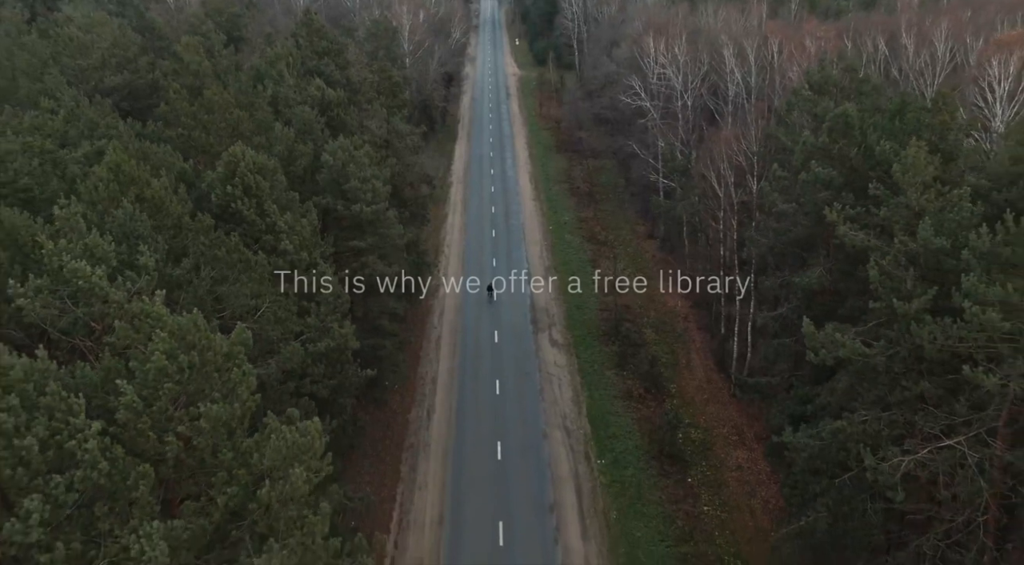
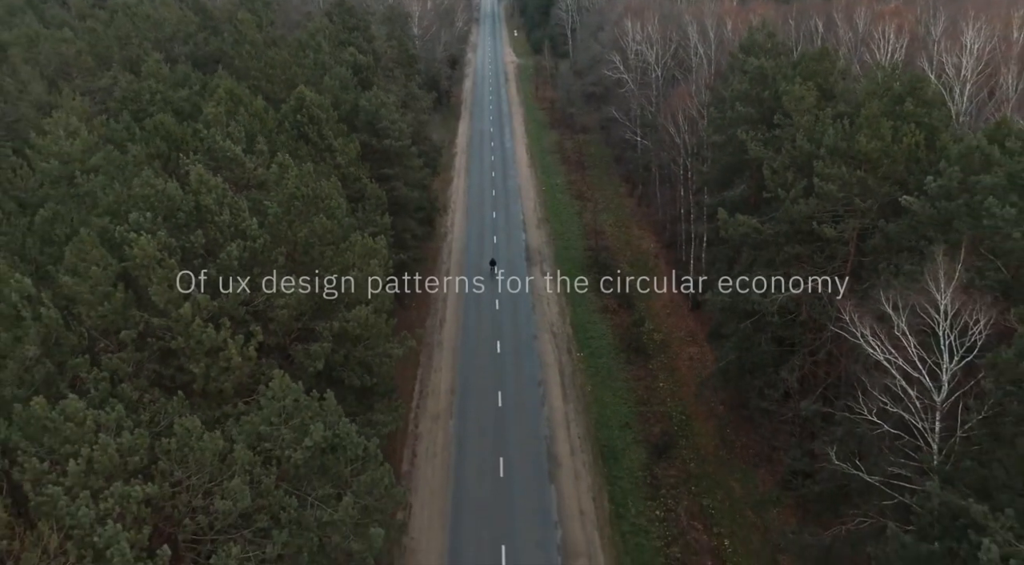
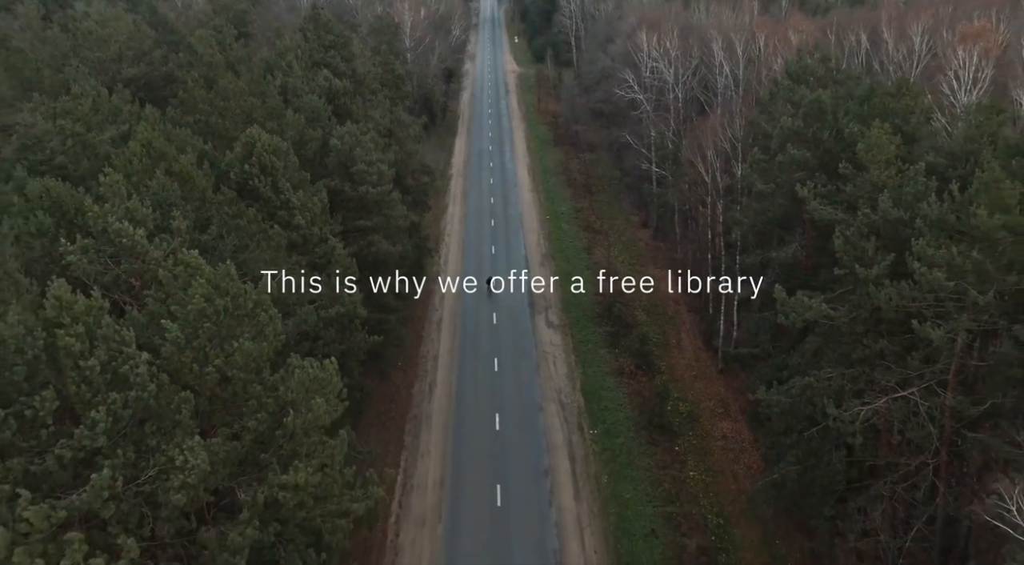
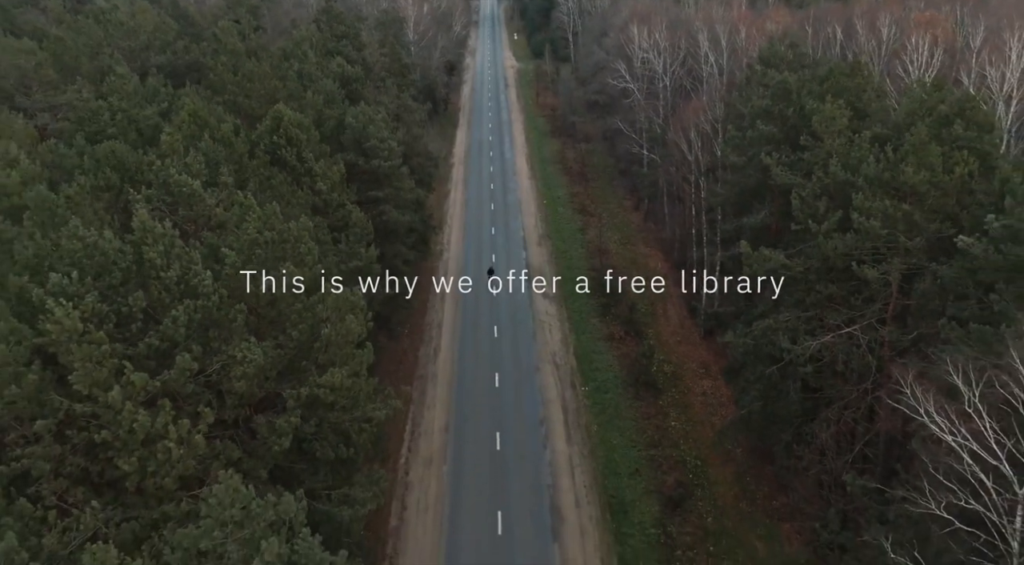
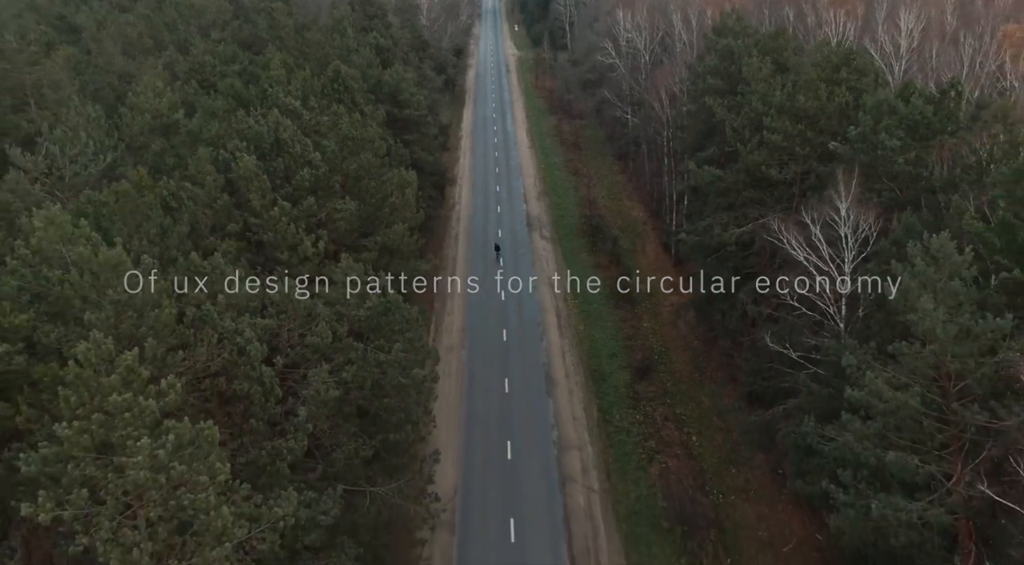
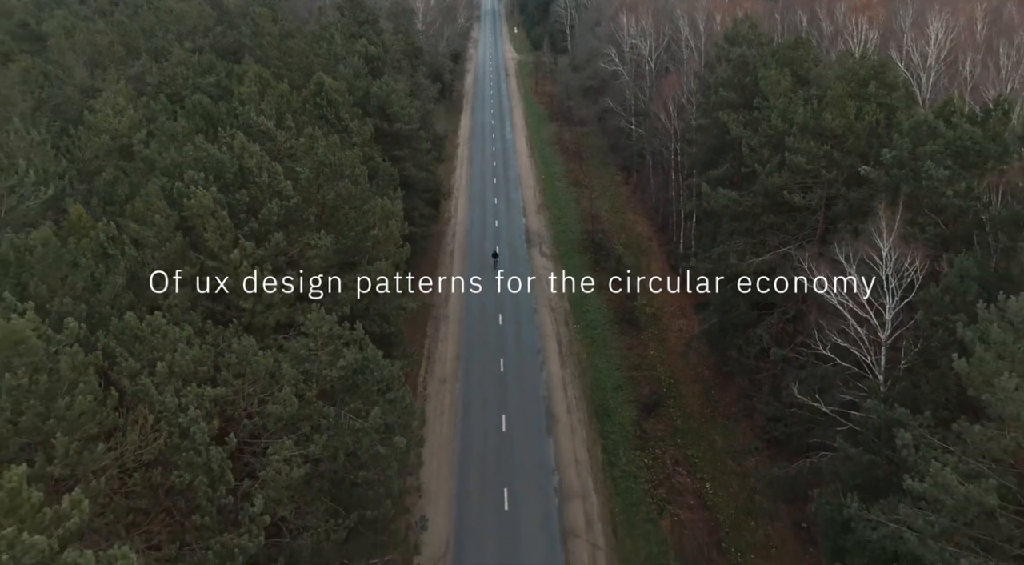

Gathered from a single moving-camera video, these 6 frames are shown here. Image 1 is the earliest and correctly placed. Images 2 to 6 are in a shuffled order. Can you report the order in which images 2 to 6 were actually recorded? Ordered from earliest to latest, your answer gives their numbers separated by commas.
3, 4, 2, 6, 5
